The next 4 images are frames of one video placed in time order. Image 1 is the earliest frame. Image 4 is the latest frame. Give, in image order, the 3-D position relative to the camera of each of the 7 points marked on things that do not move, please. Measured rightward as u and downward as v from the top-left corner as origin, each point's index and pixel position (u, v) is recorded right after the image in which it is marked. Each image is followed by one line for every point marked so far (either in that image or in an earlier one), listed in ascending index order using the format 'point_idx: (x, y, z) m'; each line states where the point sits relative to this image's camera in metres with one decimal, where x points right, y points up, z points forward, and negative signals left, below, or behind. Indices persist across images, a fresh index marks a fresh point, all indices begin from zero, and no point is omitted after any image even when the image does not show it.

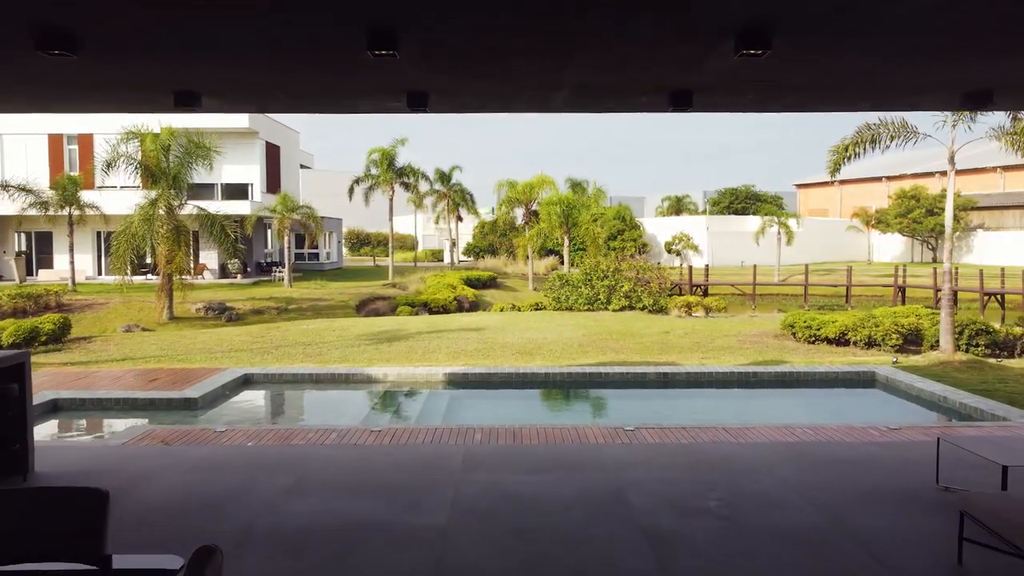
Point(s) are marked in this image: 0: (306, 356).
0: (-3.3, -1.1, +11.4) m
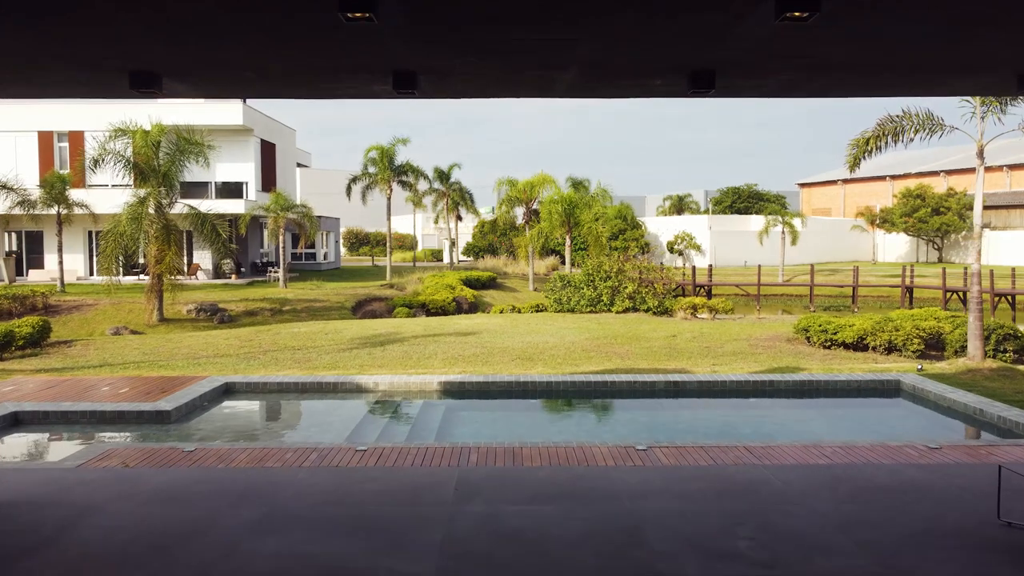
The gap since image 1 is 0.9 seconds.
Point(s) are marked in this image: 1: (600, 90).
0: (-3.3, -1.1, +10.8) m
1: (+0.7, +1.5, +5.6) m
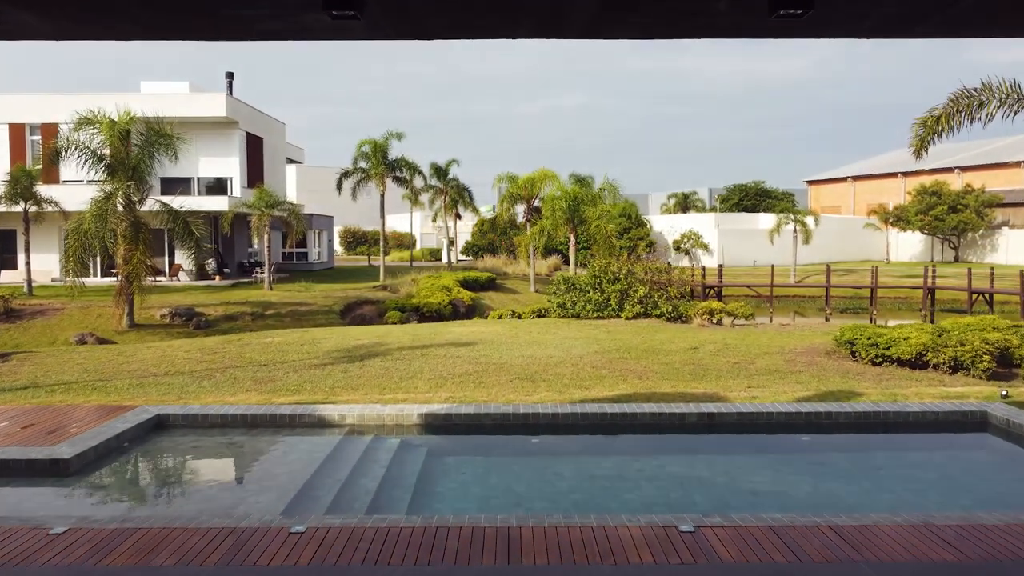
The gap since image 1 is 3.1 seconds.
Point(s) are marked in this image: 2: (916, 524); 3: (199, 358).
0: (-3.3, -1.2, +9.2) m
1: (+0.7, +1.4, +4.0) m
2: (+2.4, -1.4, +4.3) m
3: (-4.9, -1.1, +11.4) m
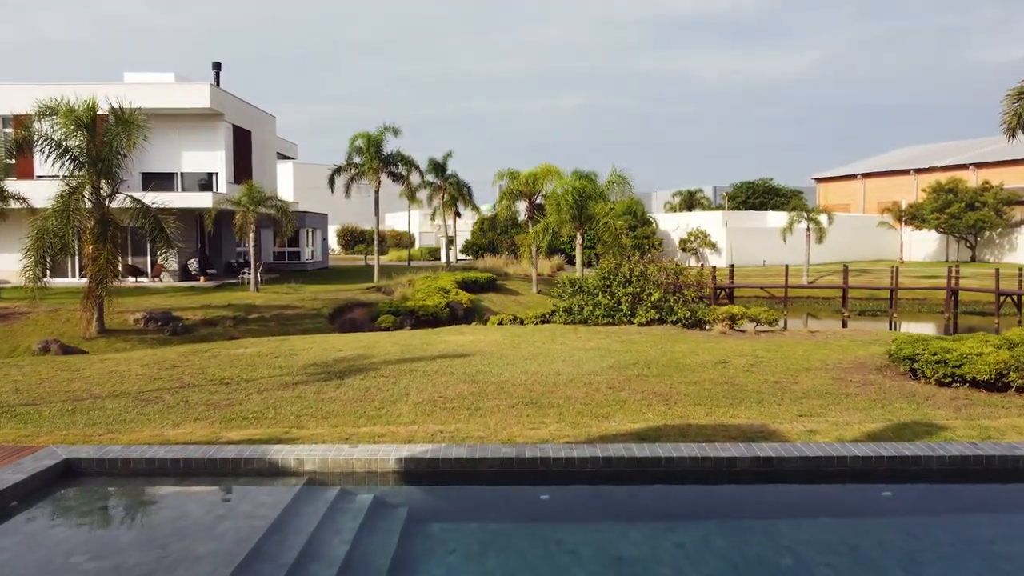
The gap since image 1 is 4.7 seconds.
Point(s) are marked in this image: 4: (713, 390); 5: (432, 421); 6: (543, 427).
0: (-3.3, -1.3, +7.7) m
1: (+0.7, +1.4, +2.6) m
2: (+2.4, -1.5, +2.8) m
3: (-4.9, -1.2, +9.9) m
4: (+2.3, -1.2, +8.4) m
5: (-0.8, -1.3, +7.0) m
6: (+0.3, -1.3, +6.7) m
